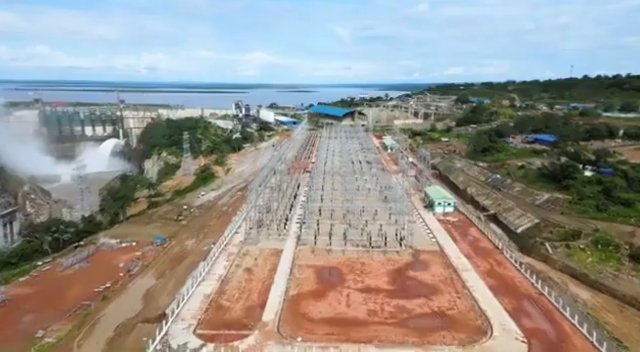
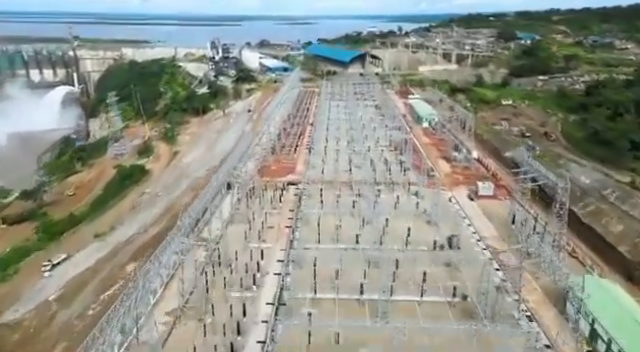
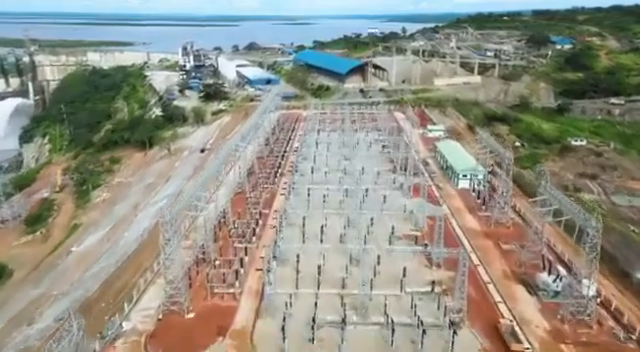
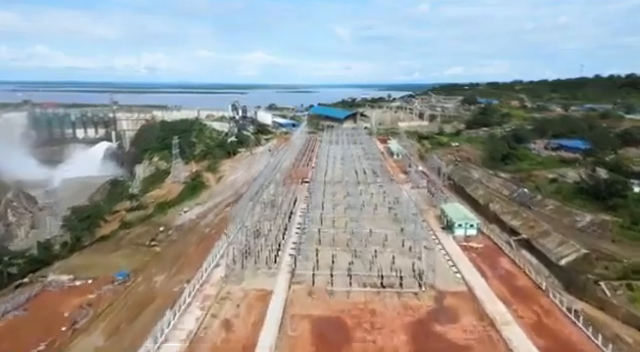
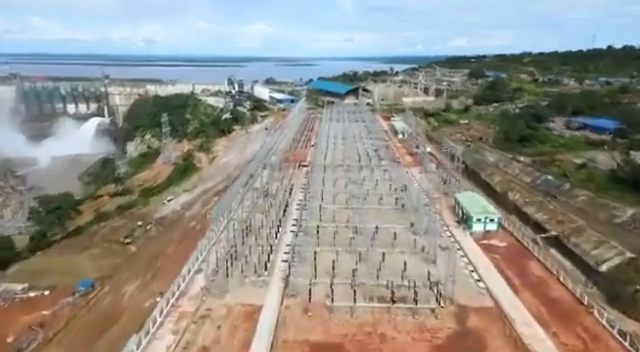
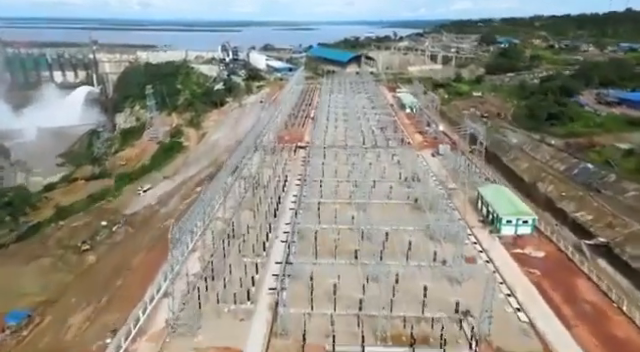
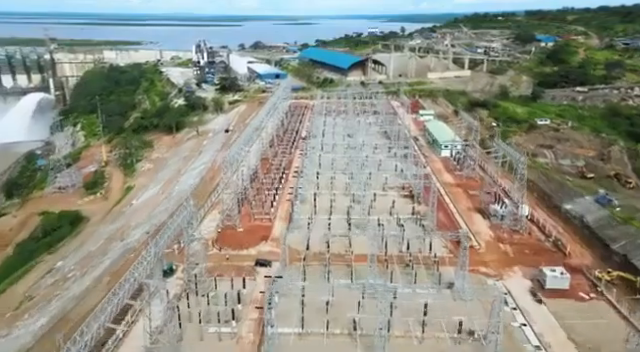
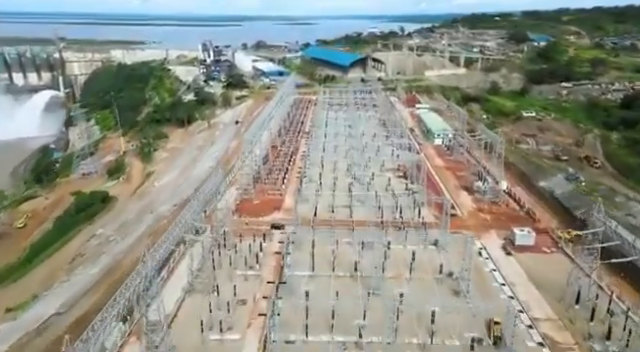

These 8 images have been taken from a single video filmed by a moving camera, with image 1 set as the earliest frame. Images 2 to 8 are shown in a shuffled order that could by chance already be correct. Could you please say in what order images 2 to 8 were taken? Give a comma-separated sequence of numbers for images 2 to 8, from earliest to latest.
4, 5, 6, 2, 8, 7, 3
